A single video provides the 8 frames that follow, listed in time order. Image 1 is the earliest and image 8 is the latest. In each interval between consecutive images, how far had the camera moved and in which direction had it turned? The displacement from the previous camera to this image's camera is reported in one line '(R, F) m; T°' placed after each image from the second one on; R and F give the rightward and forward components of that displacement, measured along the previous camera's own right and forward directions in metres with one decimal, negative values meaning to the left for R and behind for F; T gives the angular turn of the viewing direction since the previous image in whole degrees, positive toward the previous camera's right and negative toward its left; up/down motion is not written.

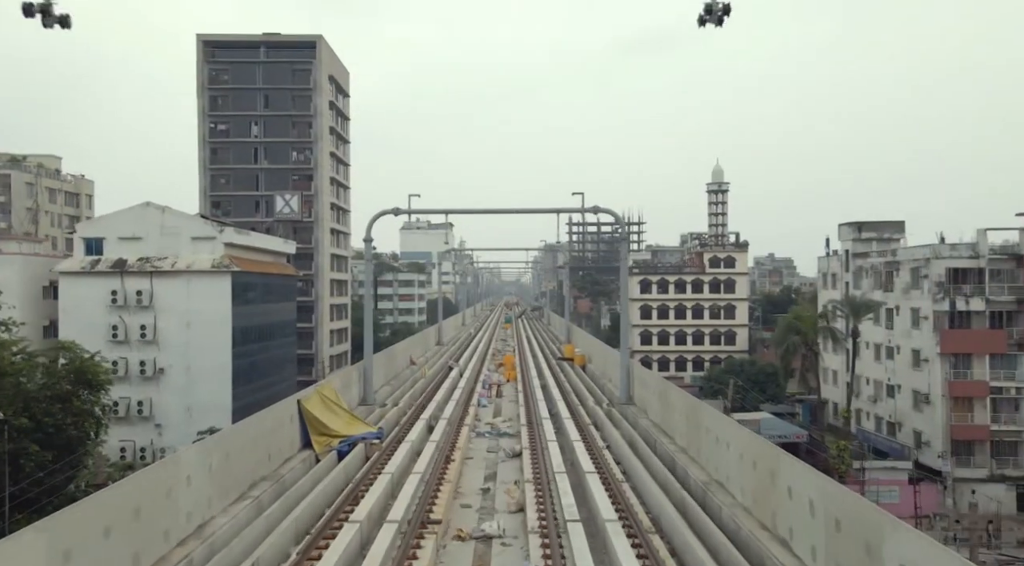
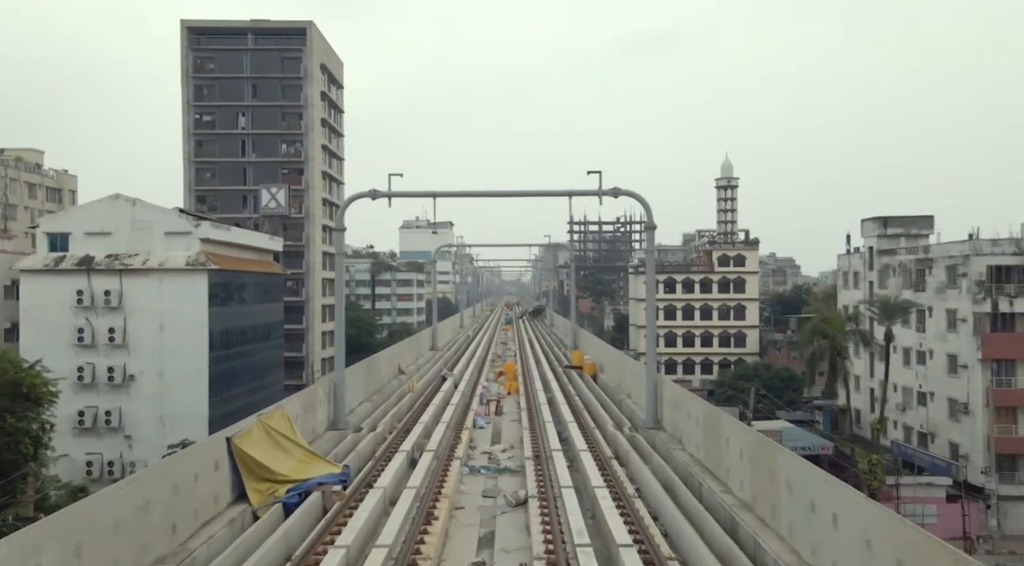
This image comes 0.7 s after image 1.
(0.0, +1.7) m; 0°
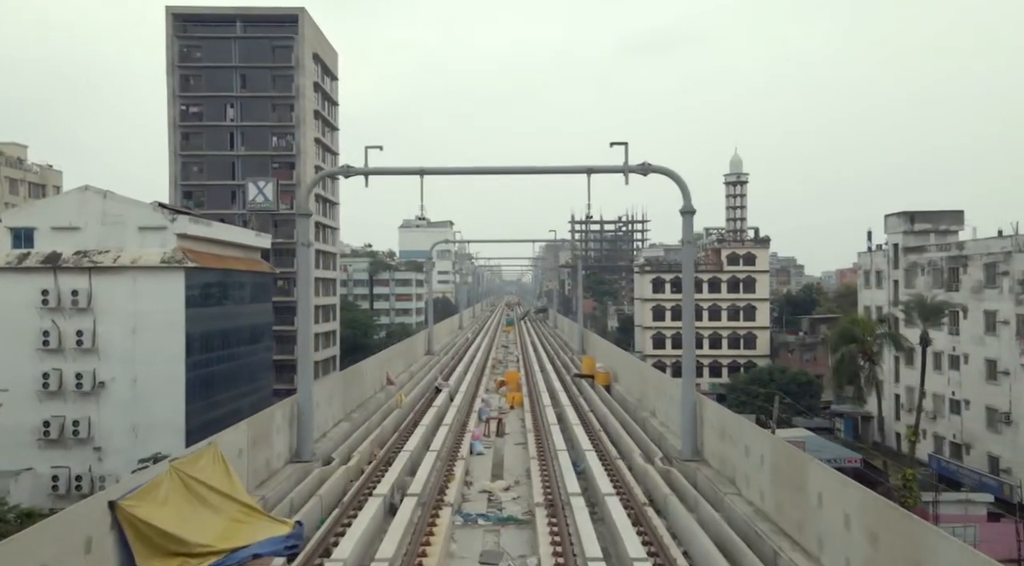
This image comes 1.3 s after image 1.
(0.0, +1.5) m; 0°
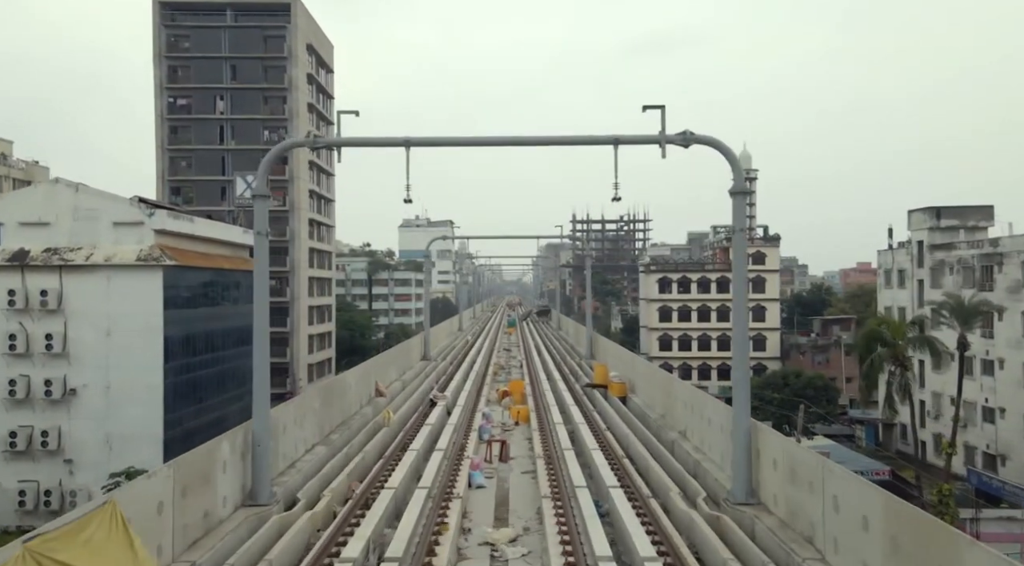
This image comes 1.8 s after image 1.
(-0.1, +1.3) m; 0°
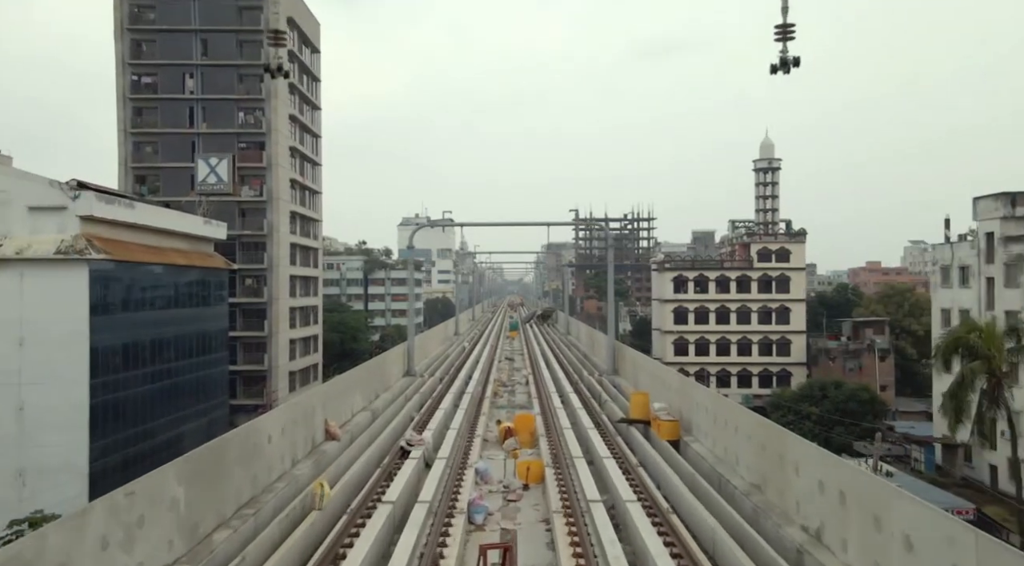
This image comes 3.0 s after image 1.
(0.0, +3.1) m; 0°
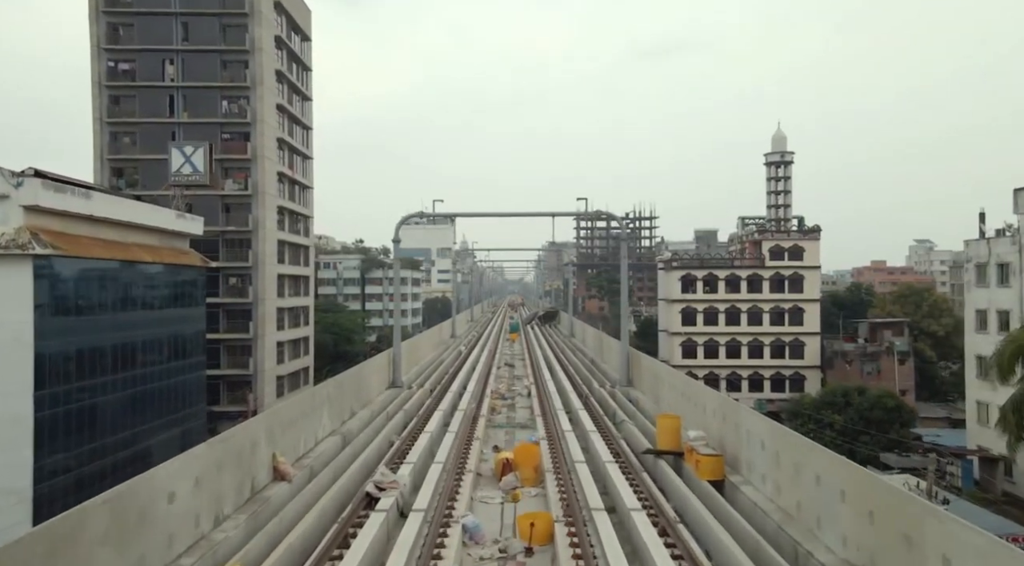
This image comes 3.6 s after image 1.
(0.0, +1.6) m; 0°
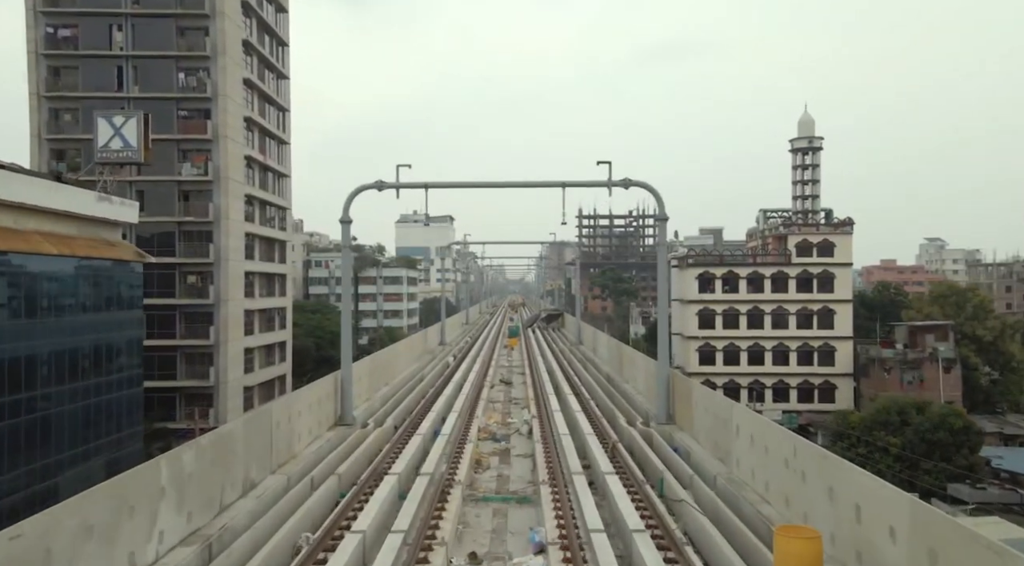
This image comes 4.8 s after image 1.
(+0.1, +3.3) m; 0°
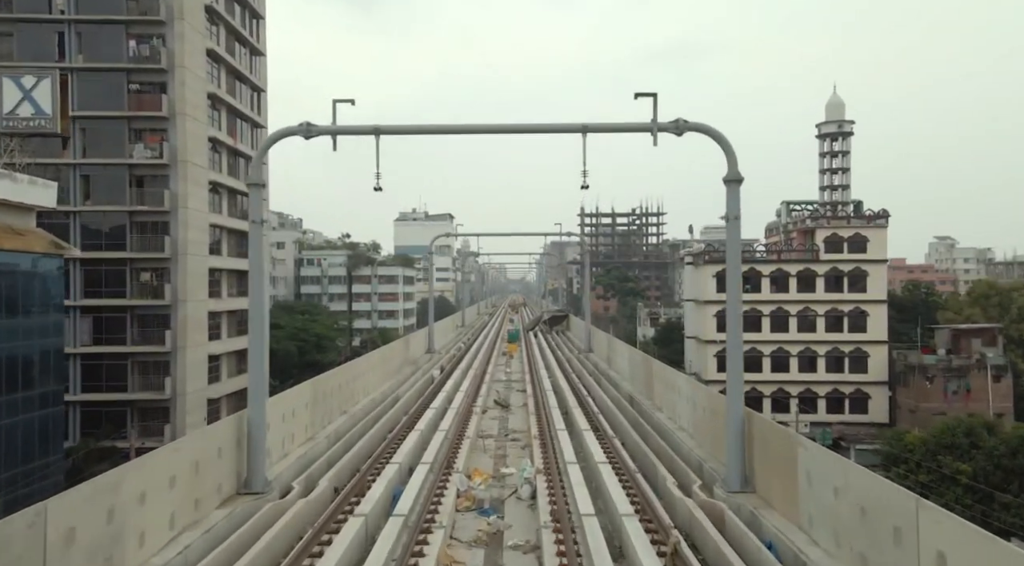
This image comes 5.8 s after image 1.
(0.0, +2.9) m; 0°
